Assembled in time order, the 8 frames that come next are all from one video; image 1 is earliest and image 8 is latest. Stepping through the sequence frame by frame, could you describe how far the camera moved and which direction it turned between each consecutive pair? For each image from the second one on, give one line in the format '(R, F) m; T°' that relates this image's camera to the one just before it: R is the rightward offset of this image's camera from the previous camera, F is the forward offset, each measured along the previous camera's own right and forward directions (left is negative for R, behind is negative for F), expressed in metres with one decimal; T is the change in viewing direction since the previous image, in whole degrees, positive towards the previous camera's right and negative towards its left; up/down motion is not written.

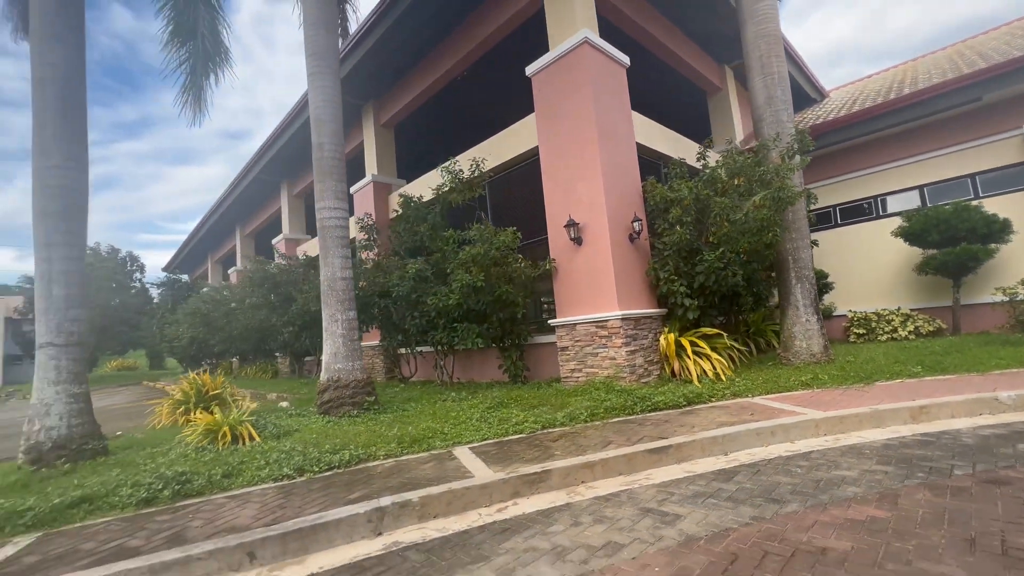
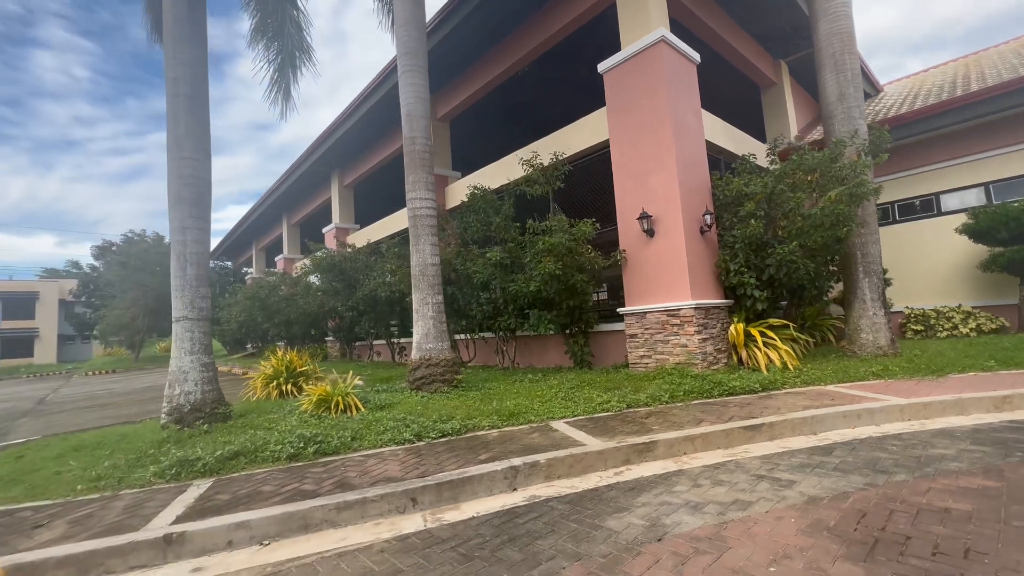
(-0.9, -0.4) m; -2°
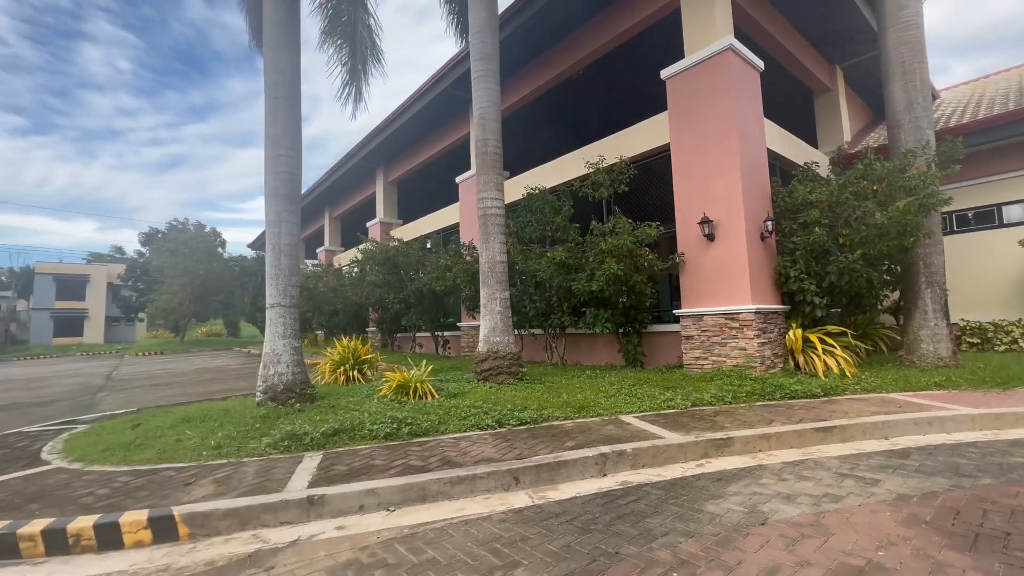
(-0.7, -0.3) m; -3°
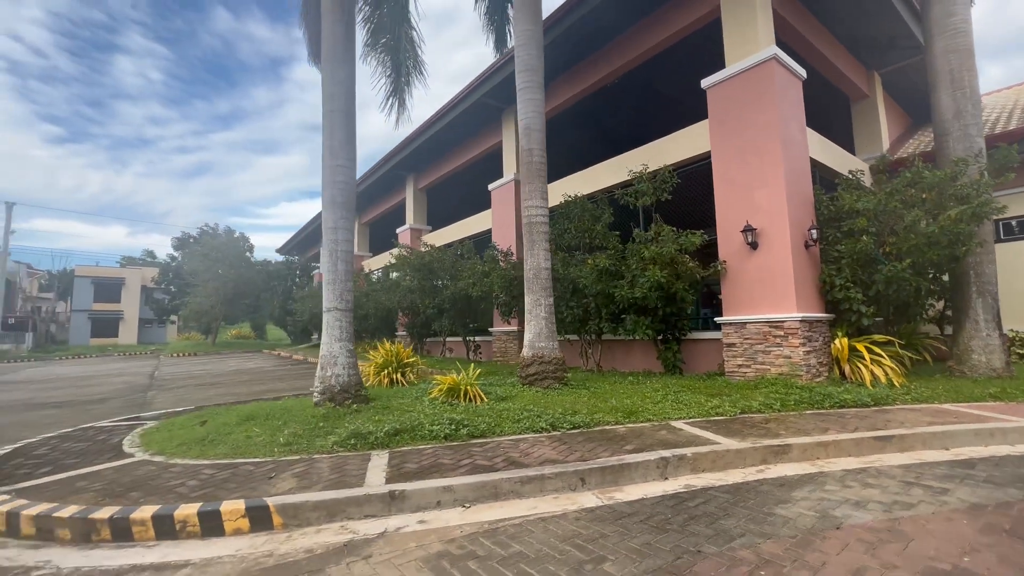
(-0.5, -0.2) m; -2°
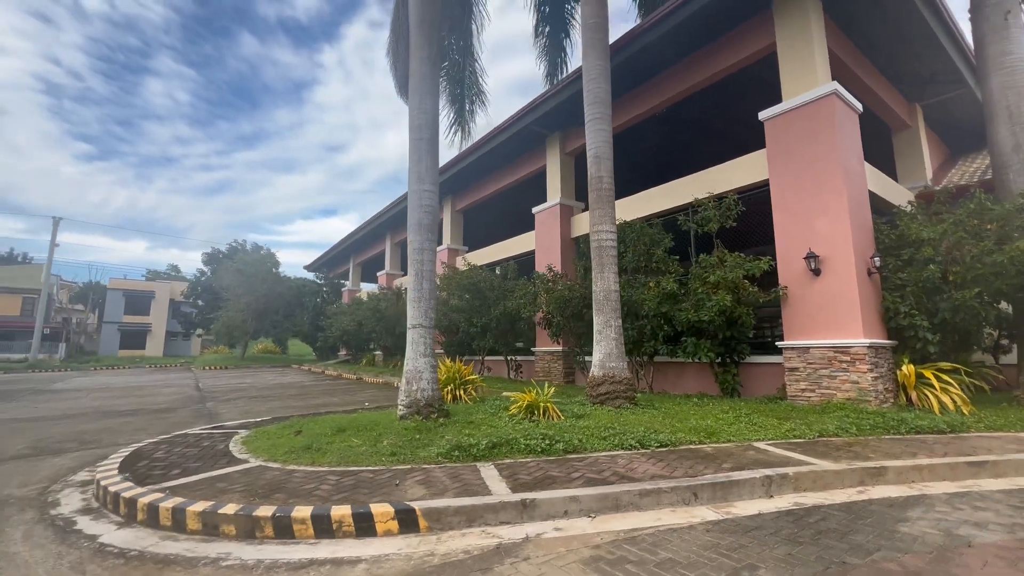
(-1.0, -0.3) m; -1°
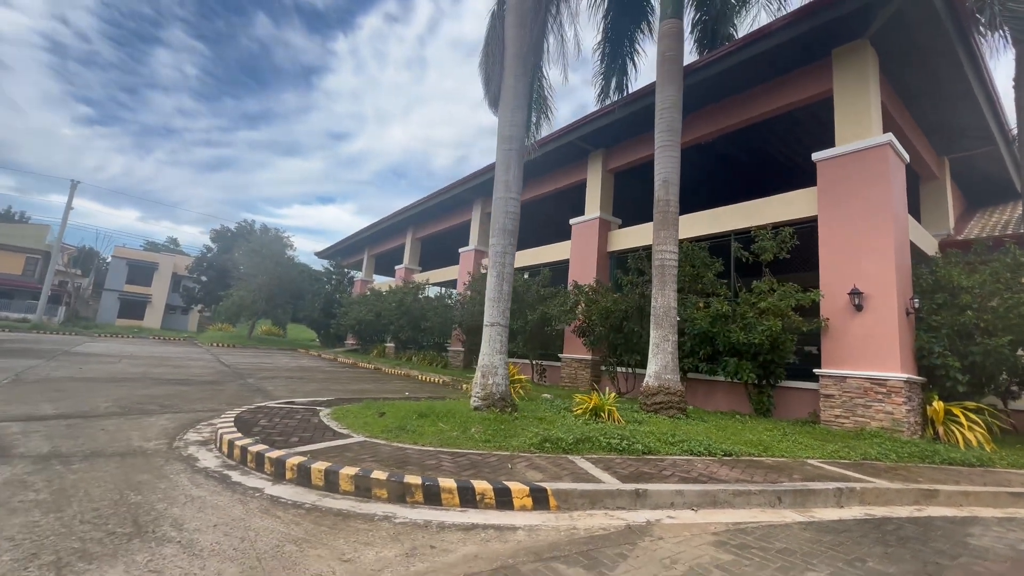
(-1.3, -0.5) m; +1°
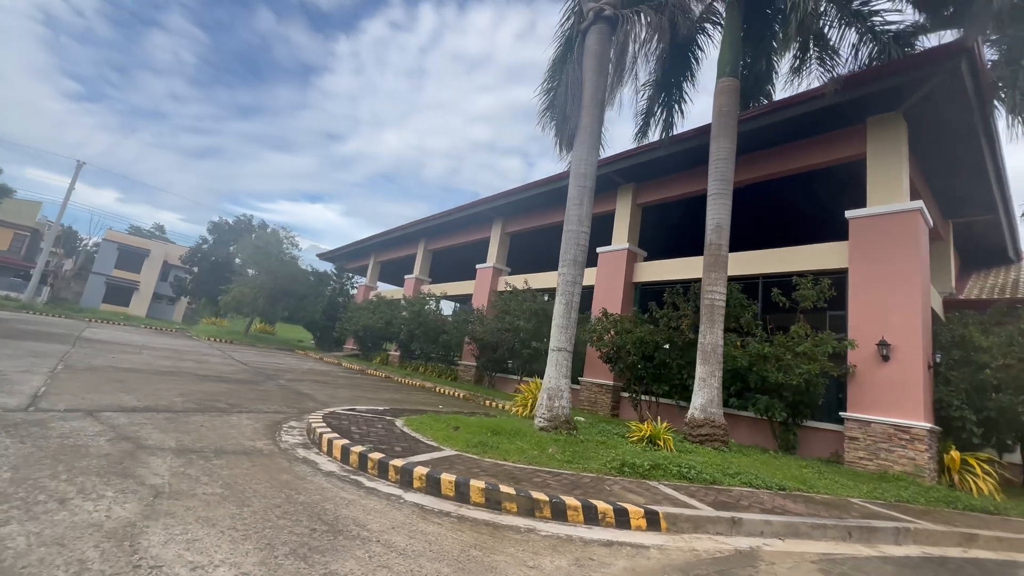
(-1.5, -0.4) m; +2°
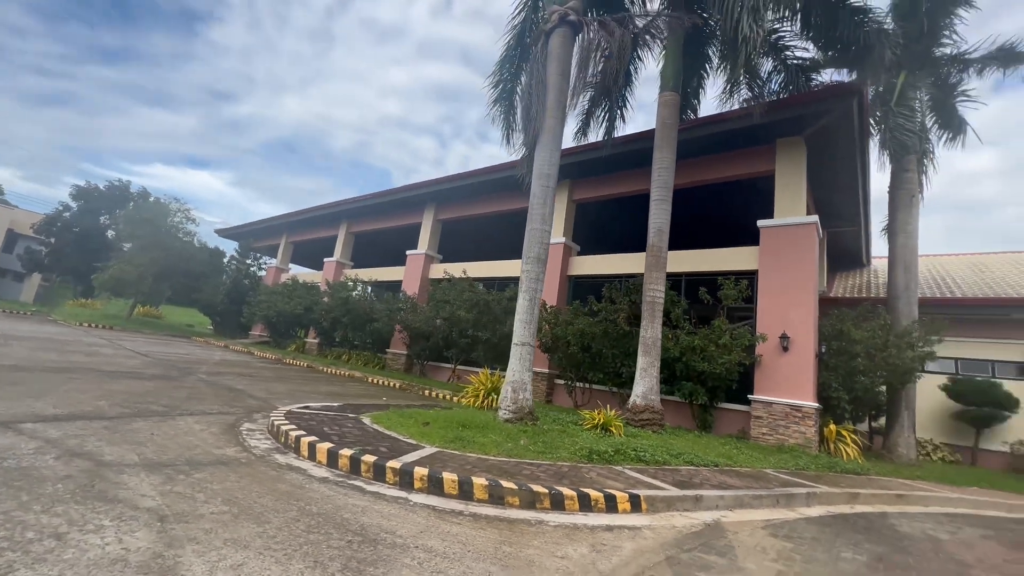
(-1.0, -0.1) m; +11°
